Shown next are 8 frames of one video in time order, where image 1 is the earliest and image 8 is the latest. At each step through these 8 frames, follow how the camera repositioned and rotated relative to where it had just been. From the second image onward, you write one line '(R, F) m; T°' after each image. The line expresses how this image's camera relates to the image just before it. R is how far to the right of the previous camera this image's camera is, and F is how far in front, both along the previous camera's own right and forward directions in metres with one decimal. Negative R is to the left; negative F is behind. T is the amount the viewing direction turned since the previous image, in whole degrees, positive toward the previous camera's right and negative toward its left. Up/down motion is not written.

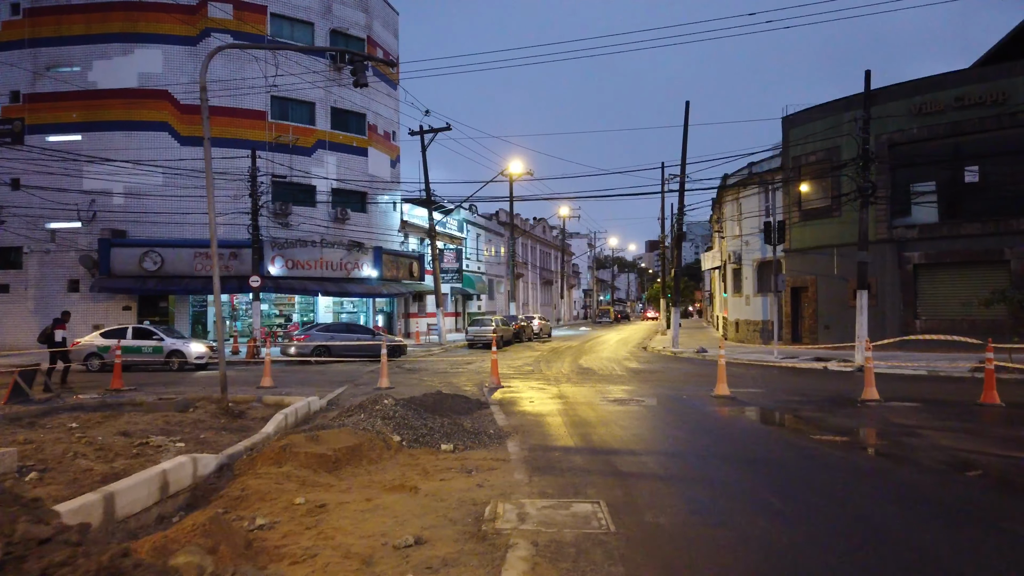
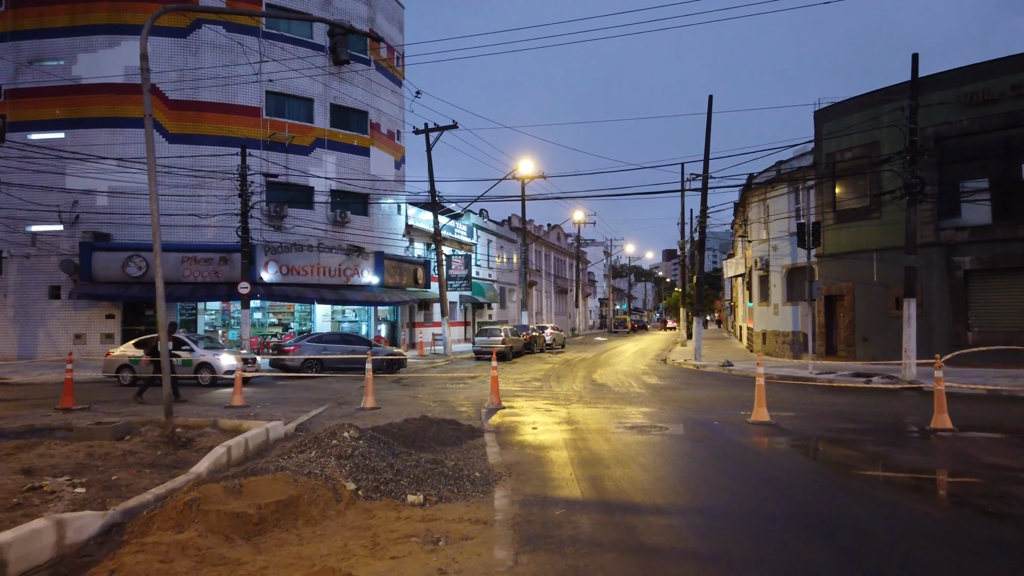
(+0.3, +2.0) m; -1°
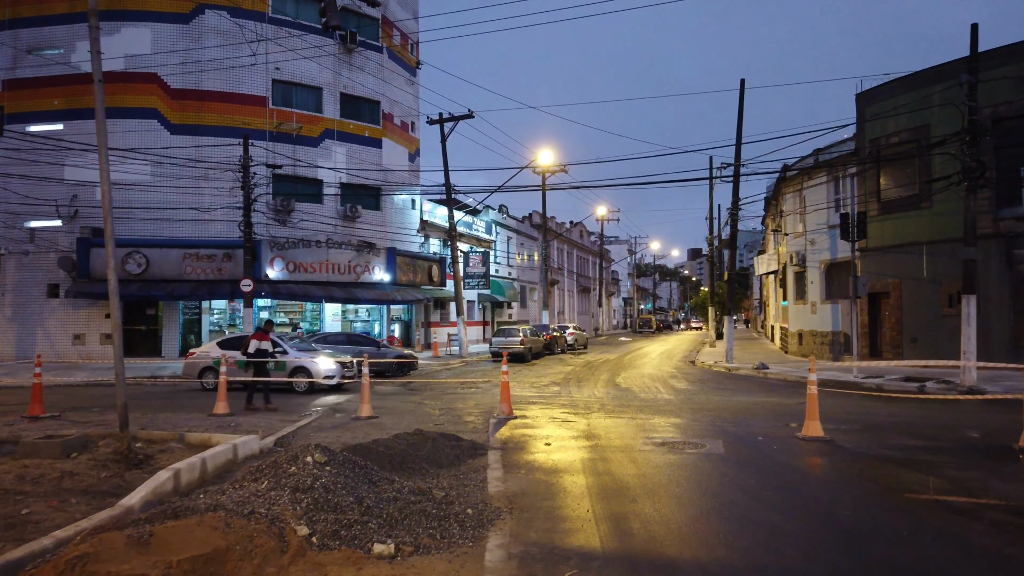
(+0.2, +1.5) m; -2°
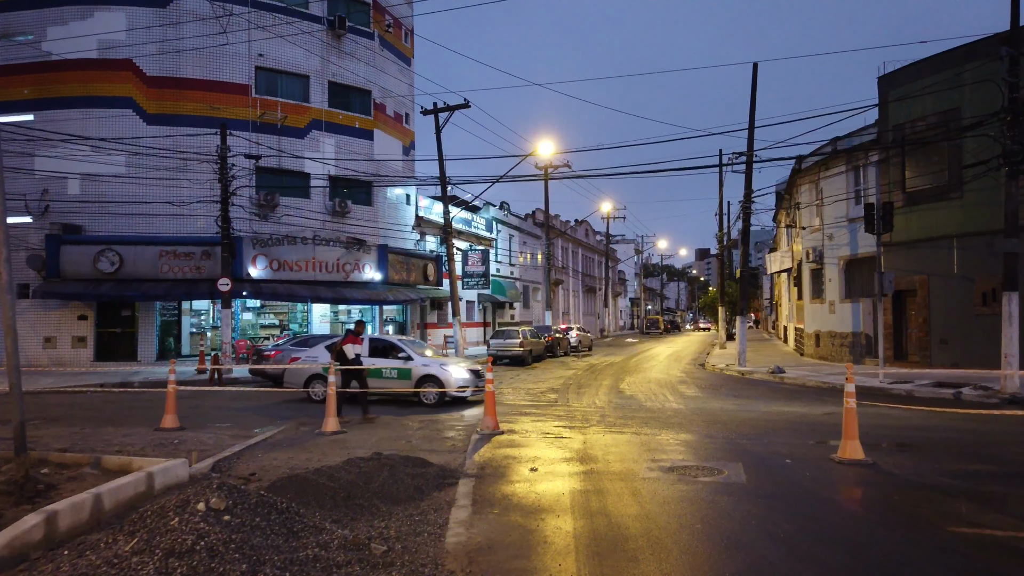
(+0.3, +1.6) m; -1°
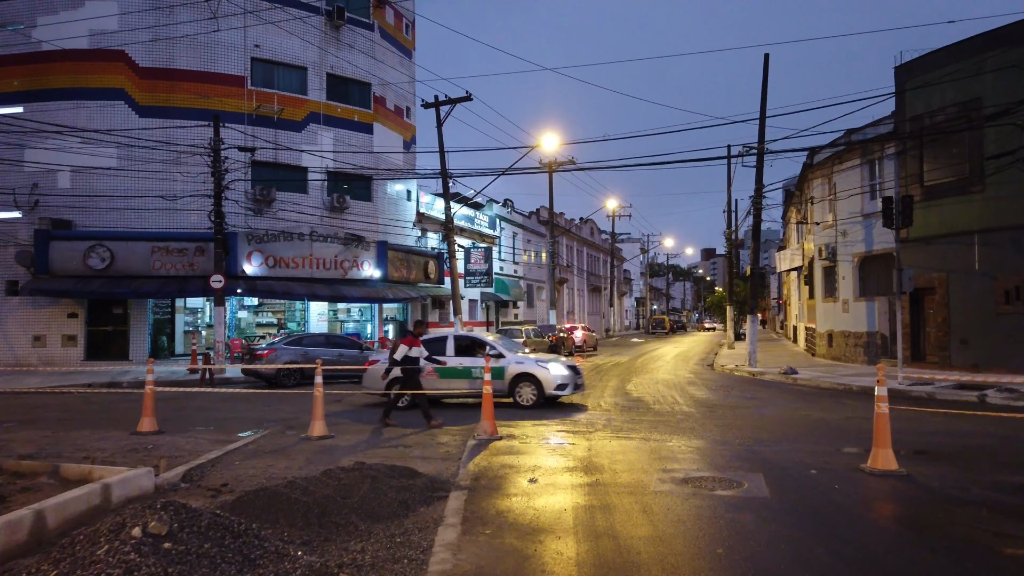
(+0.1, +0.7) m; 0°
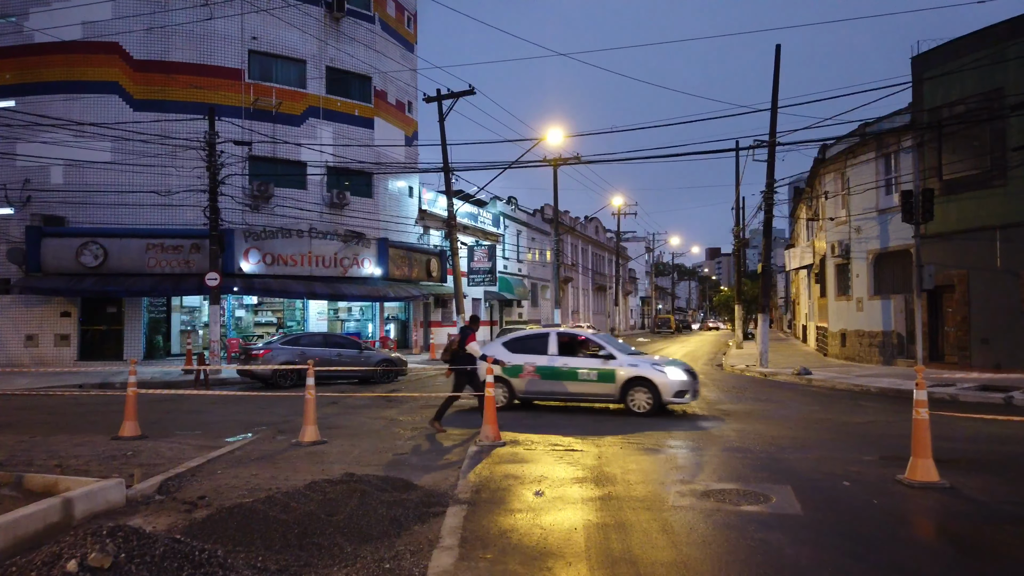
(0.0, +0.6) m; 0°
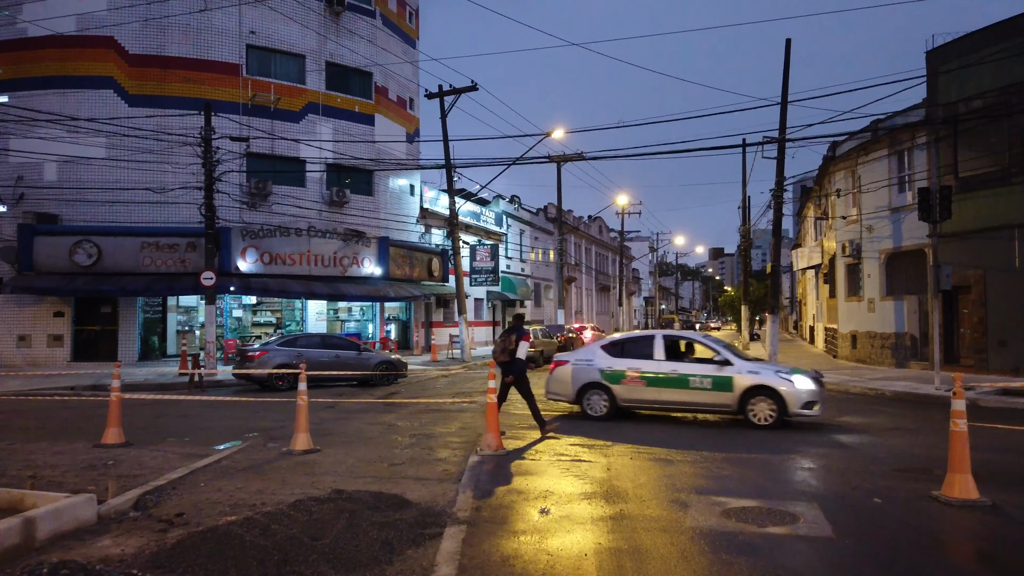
(0.0, +0.5) m; 0°
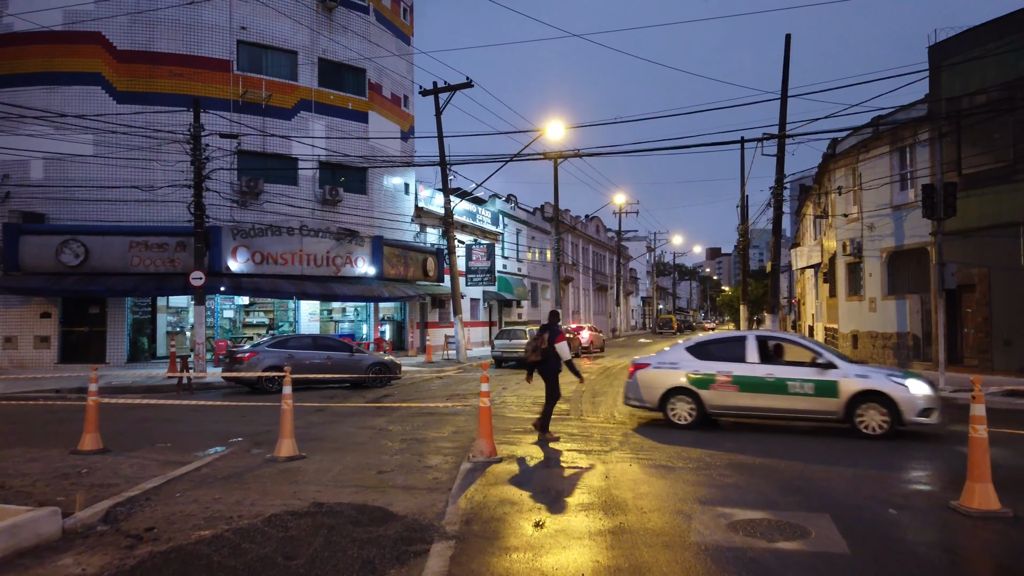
(0.0, +0.4) m; 0°
